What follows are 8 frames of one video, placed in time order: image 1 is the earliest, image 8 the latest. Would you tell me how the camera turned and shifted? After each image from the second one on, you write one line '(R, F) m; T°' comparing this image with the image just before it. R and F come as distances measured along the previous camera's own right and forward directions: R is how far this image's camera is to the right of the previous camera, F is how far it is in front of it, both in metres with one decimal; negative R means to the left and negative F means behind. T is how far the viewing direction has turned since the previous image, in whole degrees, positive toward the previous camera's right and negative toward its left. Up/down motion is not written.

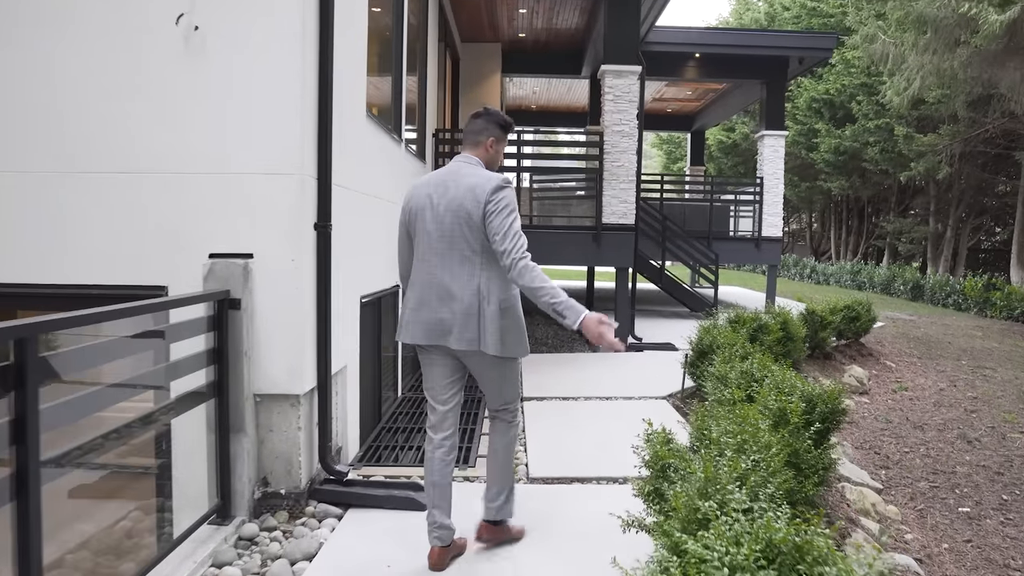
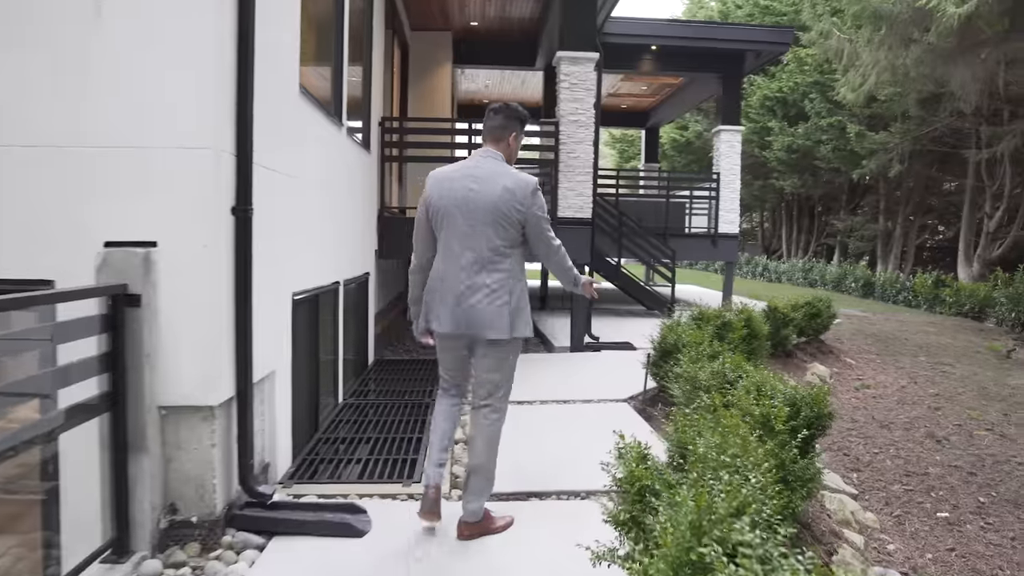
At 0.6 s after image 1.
(0.0, +0.4) m; +4°
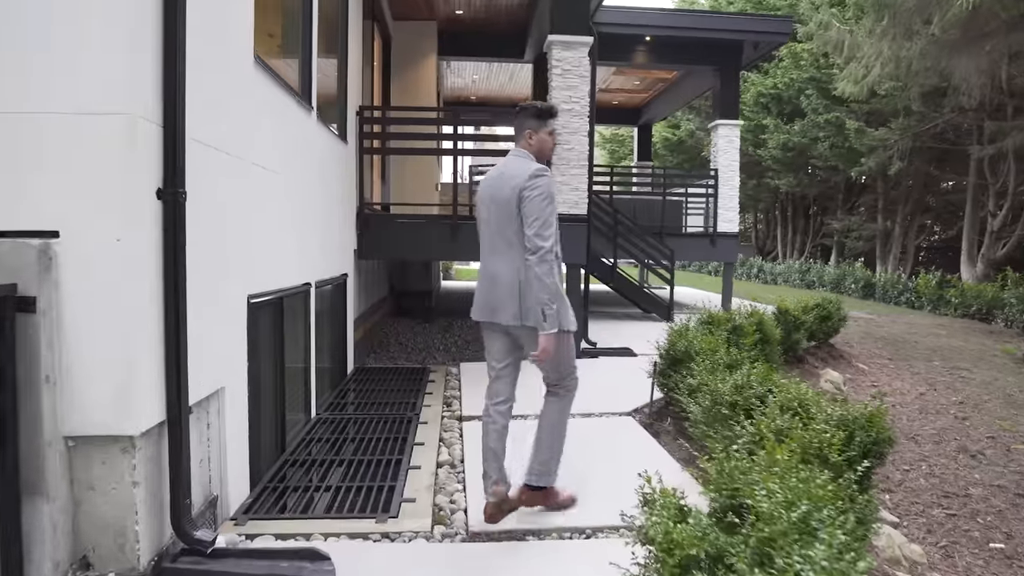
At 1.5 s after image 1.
(0.0, +0.5) m; +1°
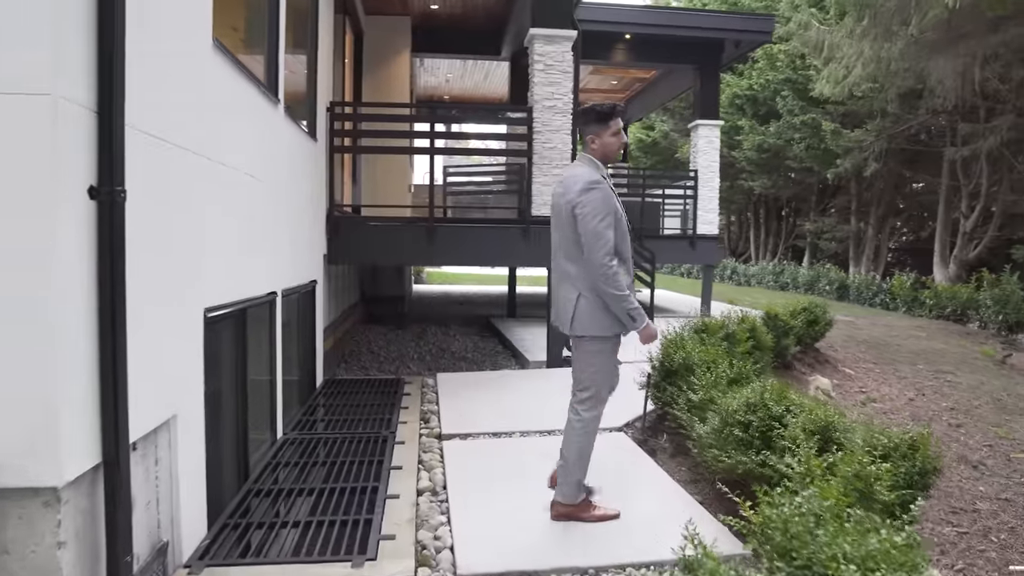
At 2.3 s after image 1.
(-0.1, +0.3) m; +2°
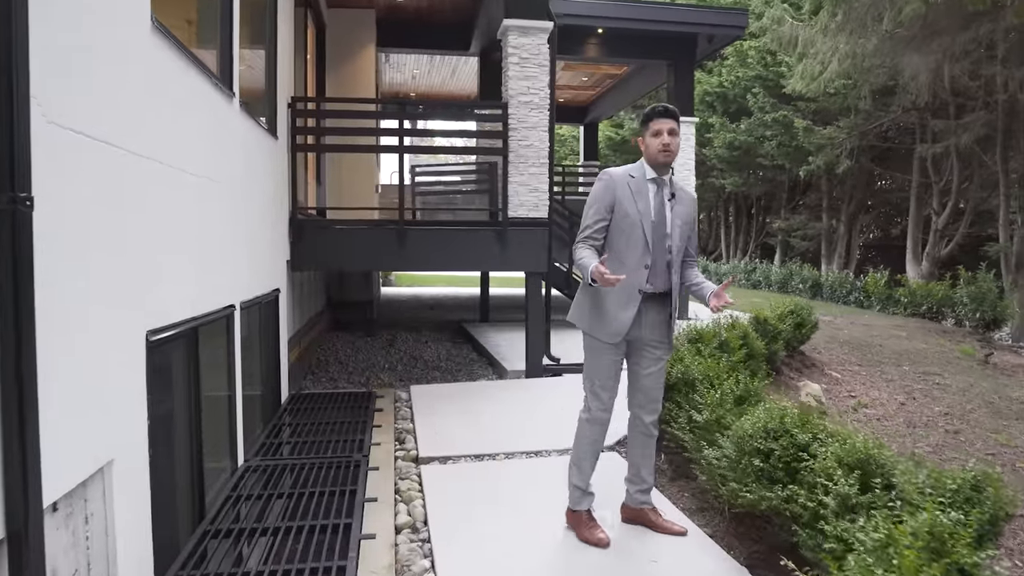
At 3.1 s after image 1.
(-0.1, +0.4) m; +3°
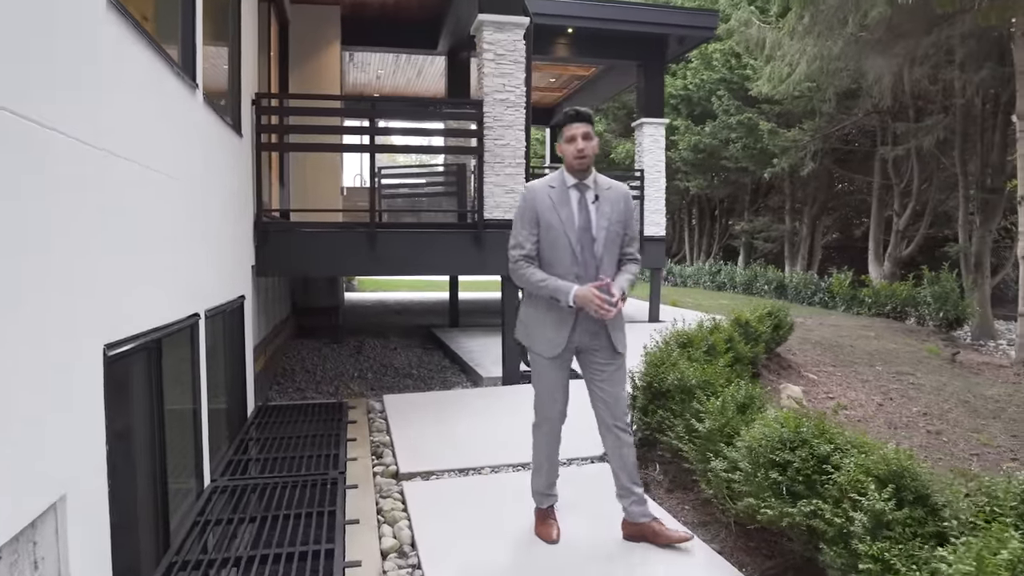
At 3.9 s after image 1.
(-0.1, +0.2) m; +3°
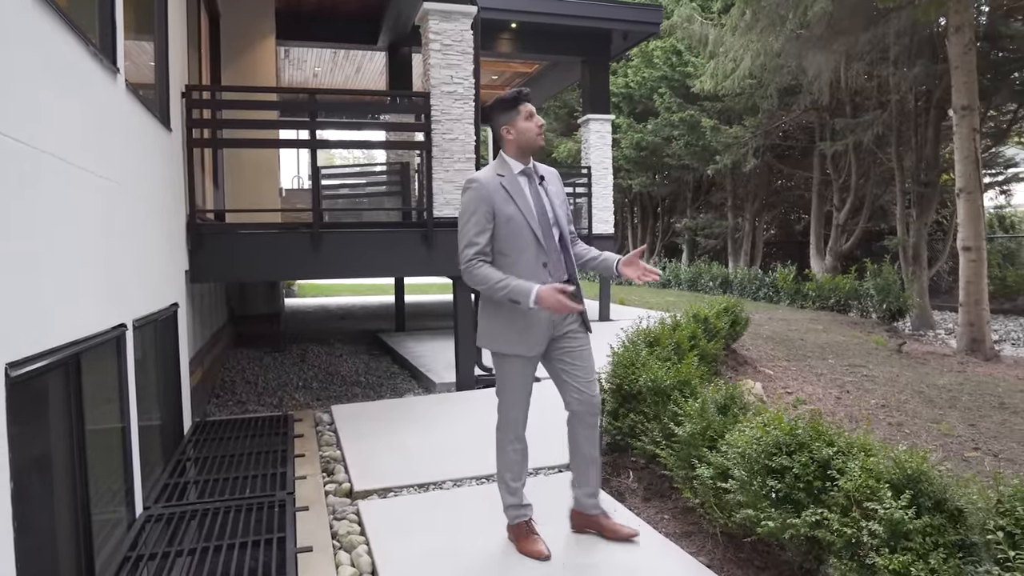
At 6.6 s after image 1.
(-0.1, +0.3) m; +5°
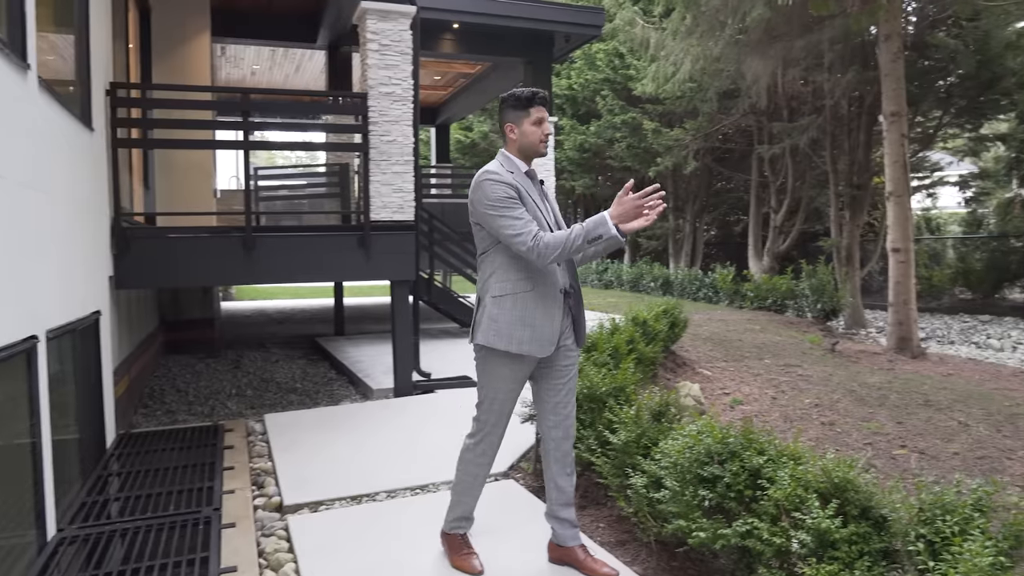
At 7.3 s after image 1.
(+0.1, +0.1) m; +4°
